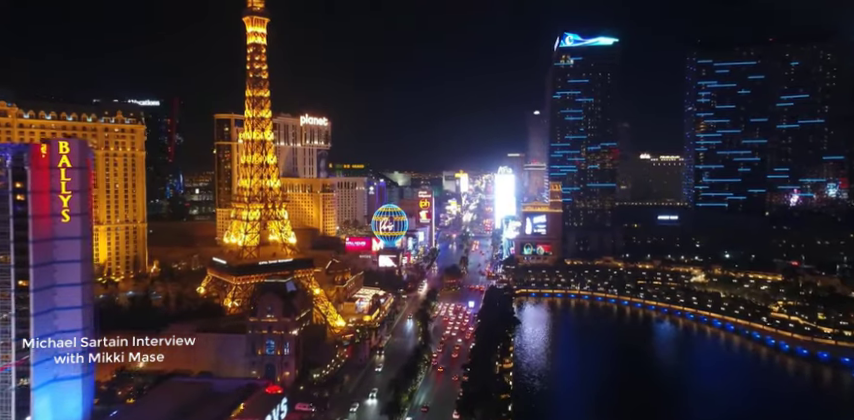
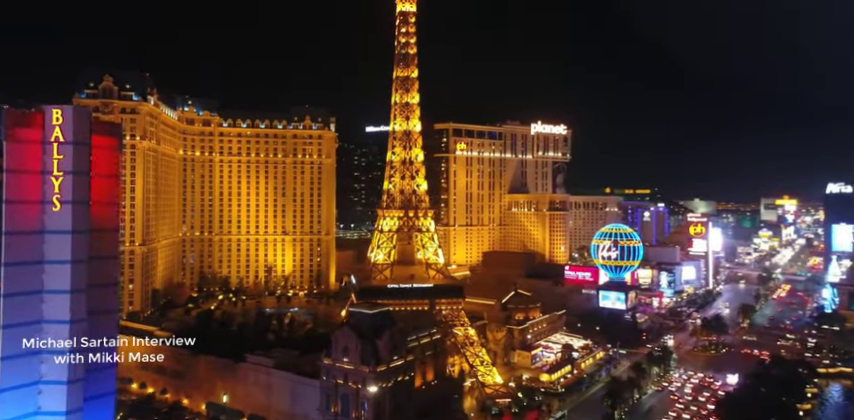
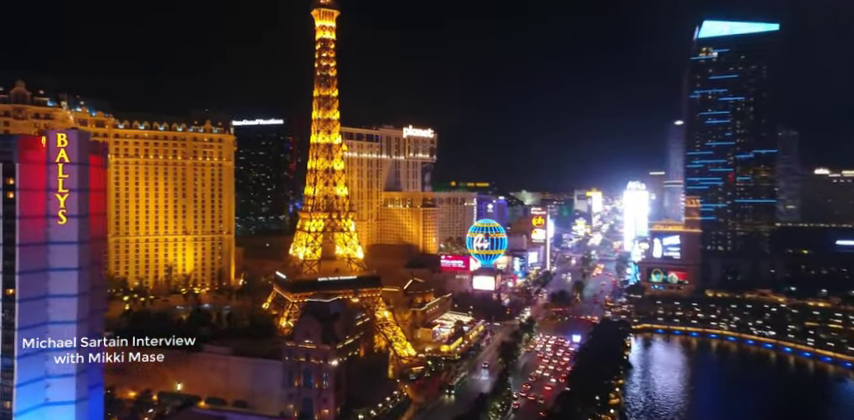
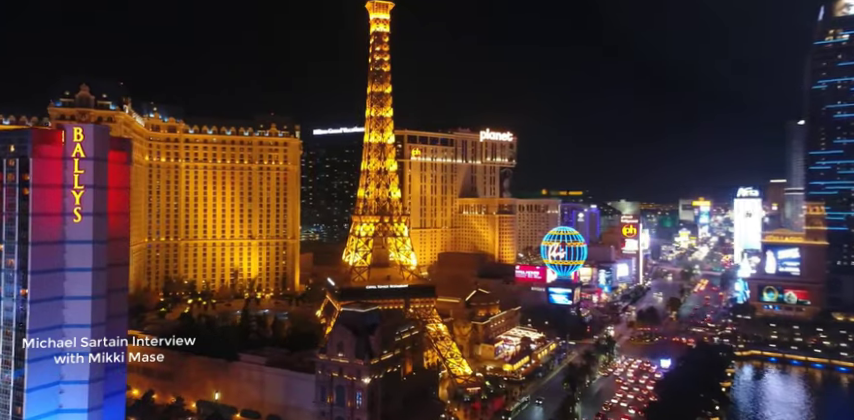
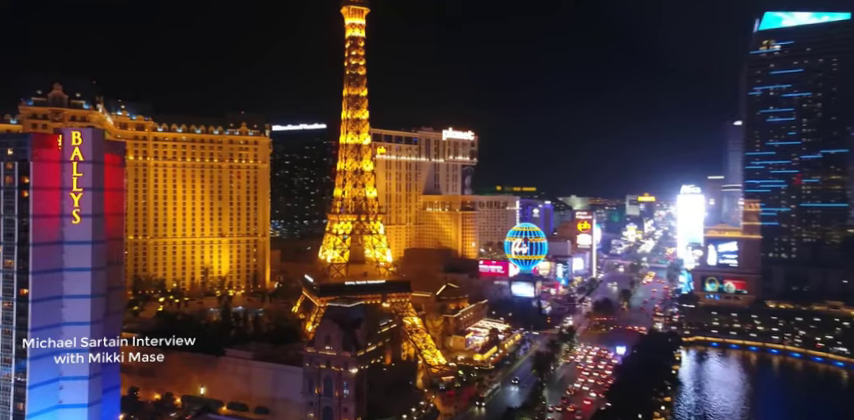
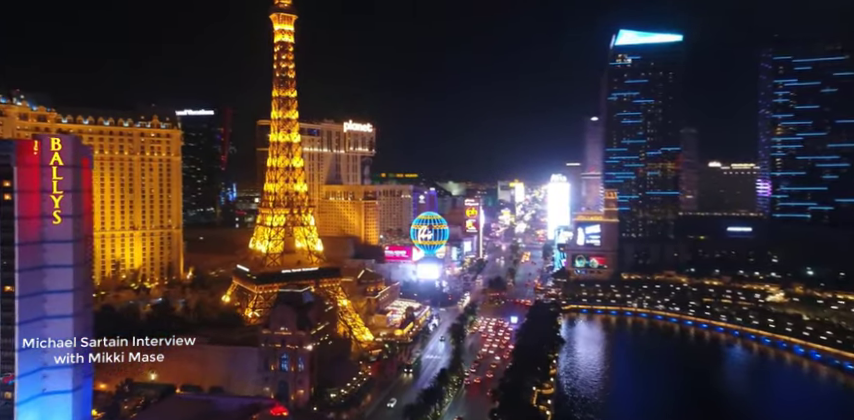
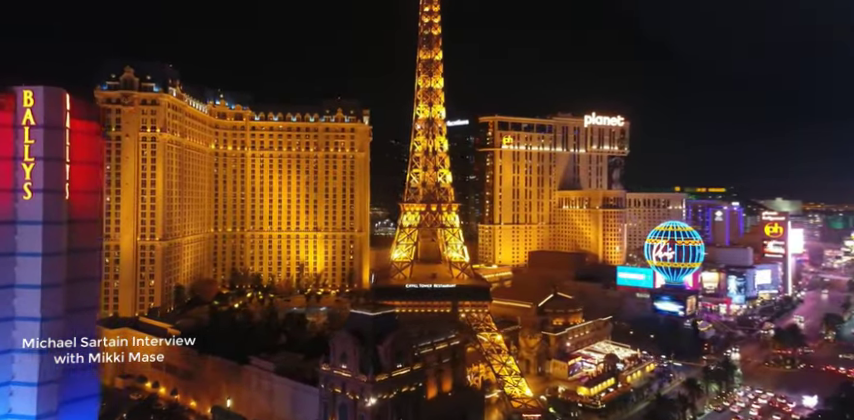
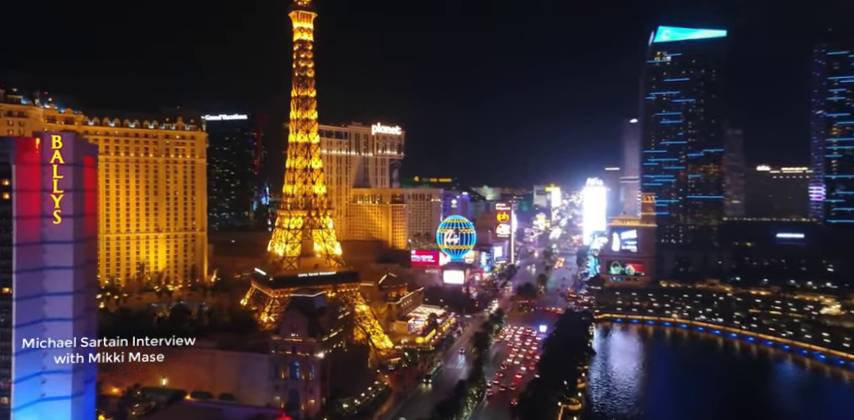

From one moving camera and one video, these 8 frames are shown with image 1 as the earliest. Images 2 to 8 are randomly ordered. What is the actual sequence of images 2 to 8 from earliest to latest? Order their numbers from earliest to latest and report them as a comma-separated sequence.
6, 8, 3, 5, 4, 2, 7
